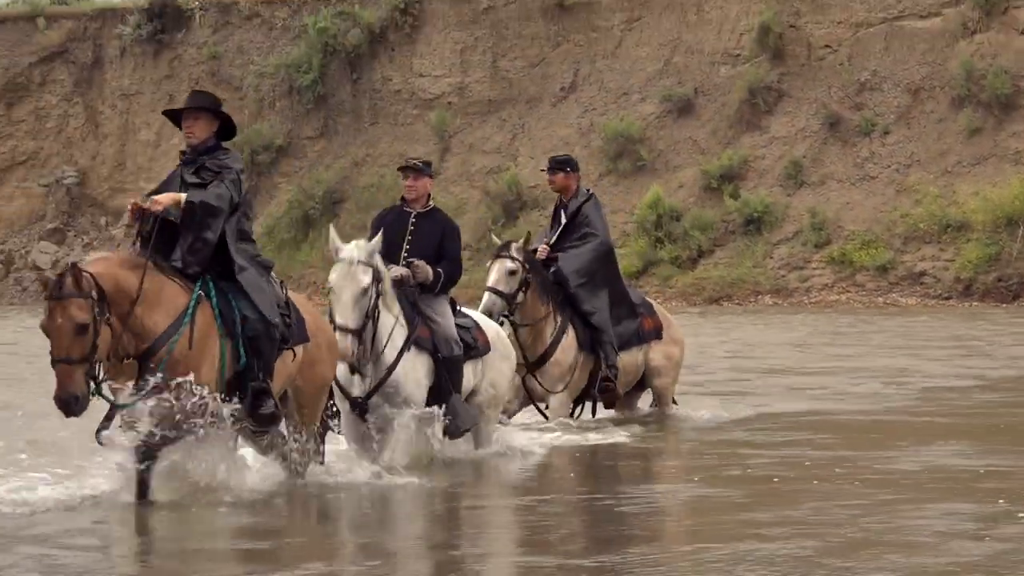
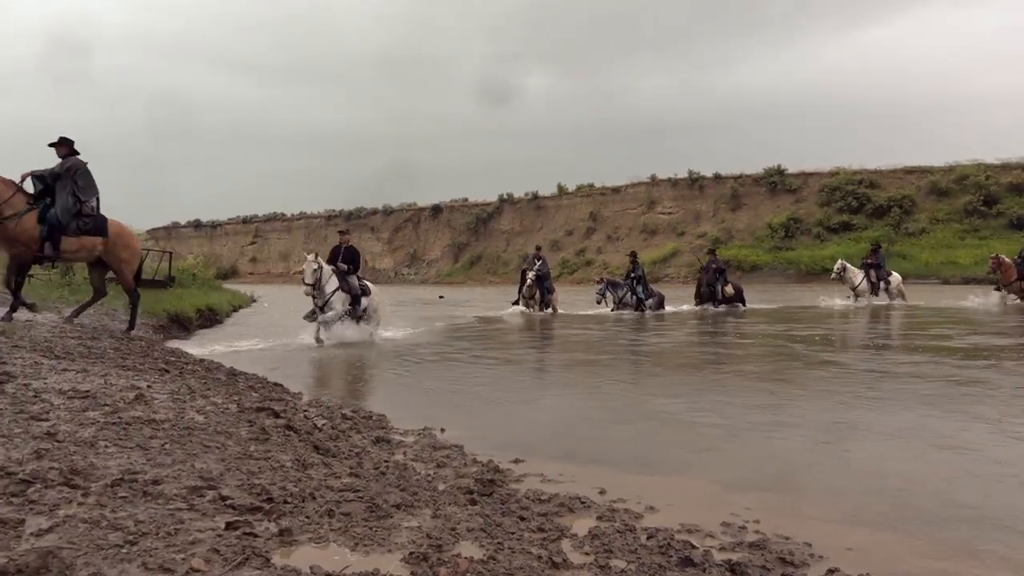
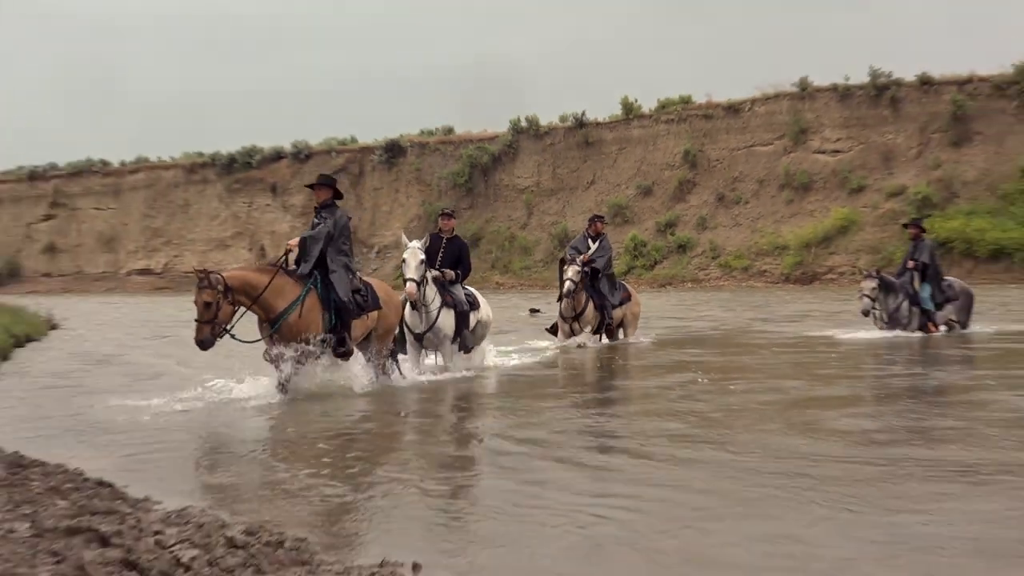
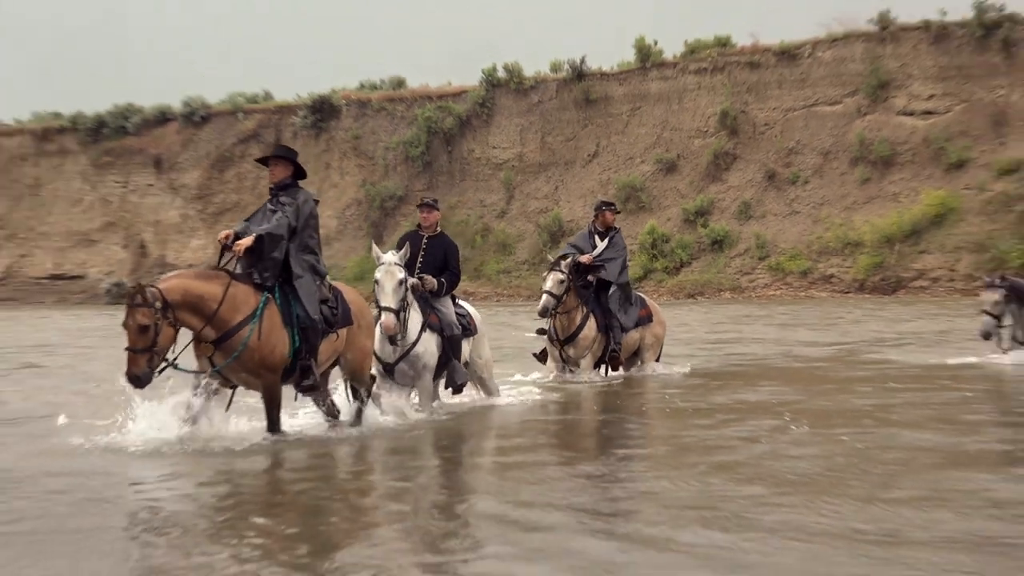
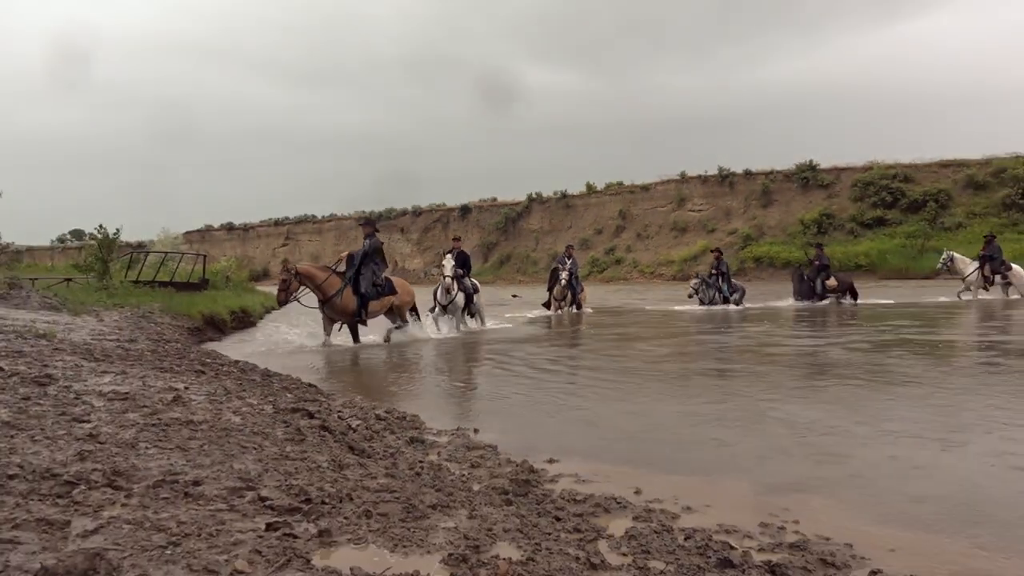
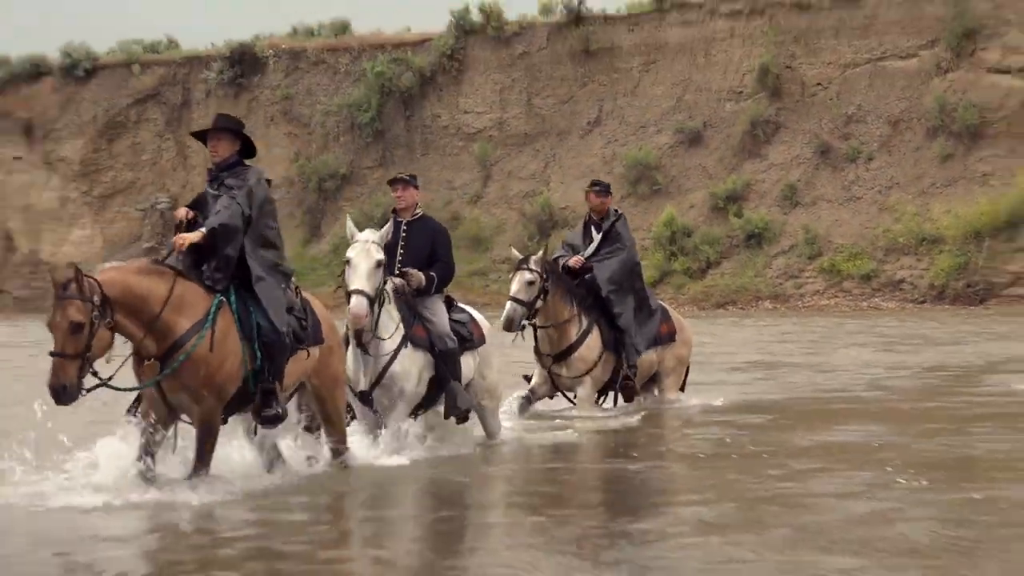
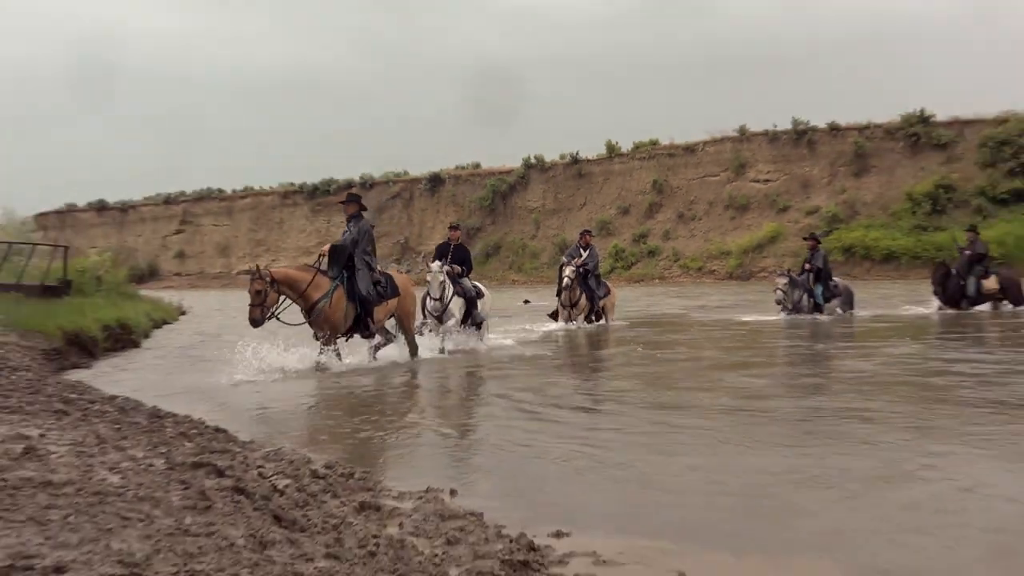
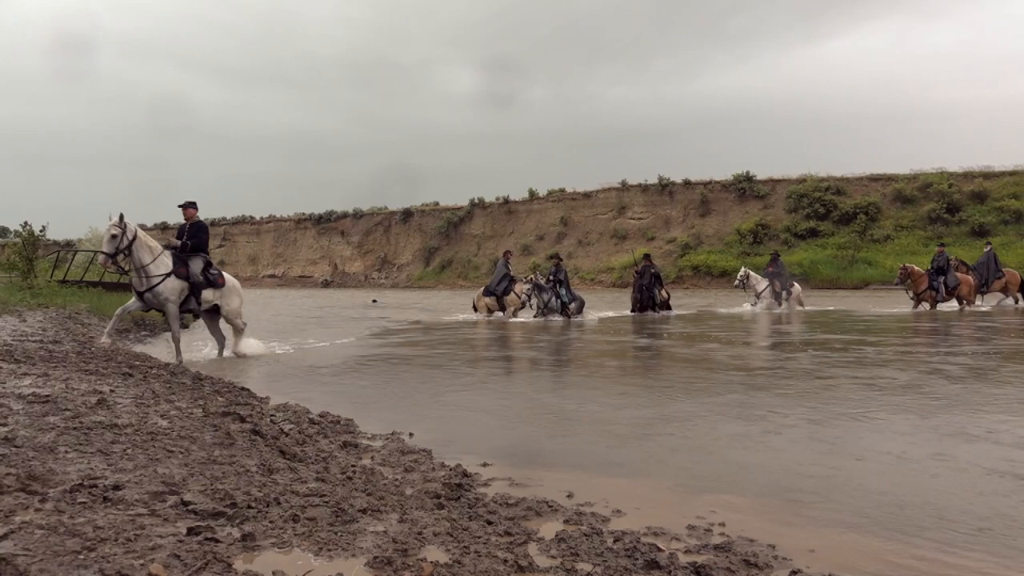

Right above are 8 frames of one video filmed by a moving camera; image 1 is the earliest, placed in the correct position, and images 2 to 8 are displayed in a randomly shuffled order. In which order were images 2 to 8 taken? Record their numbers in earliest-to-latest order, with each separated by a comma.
6, 4, 3, 7, 5, 2, 8
